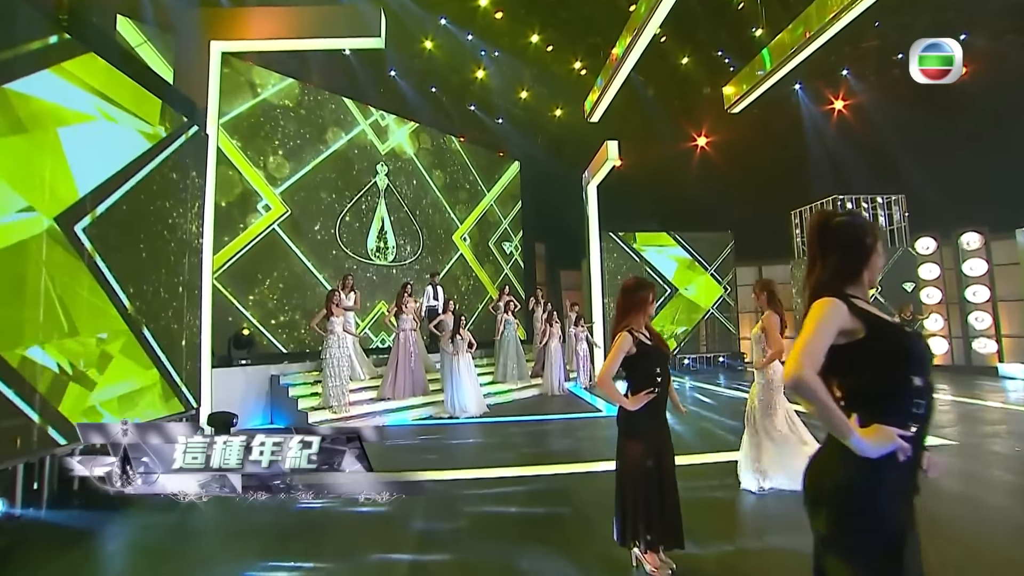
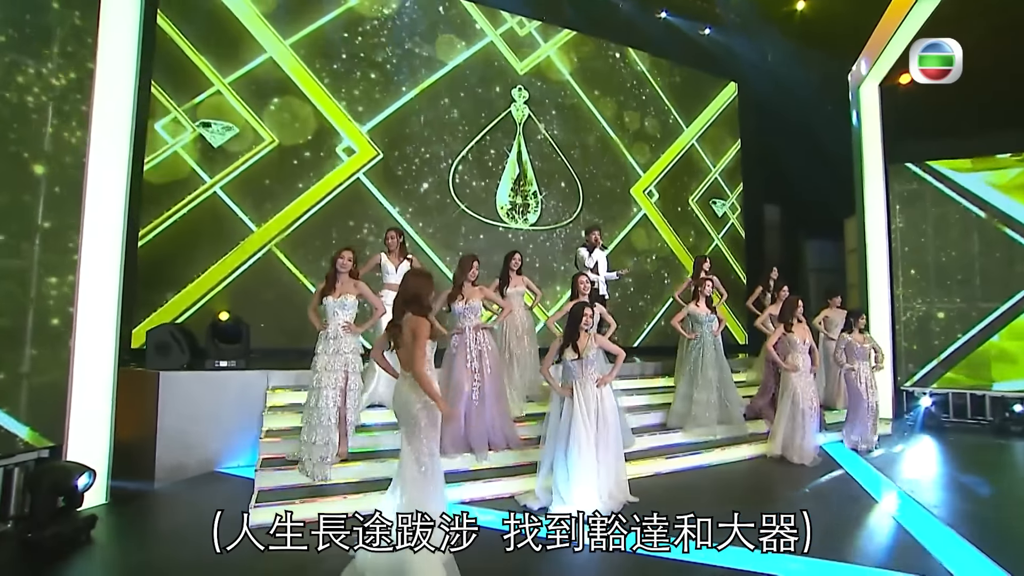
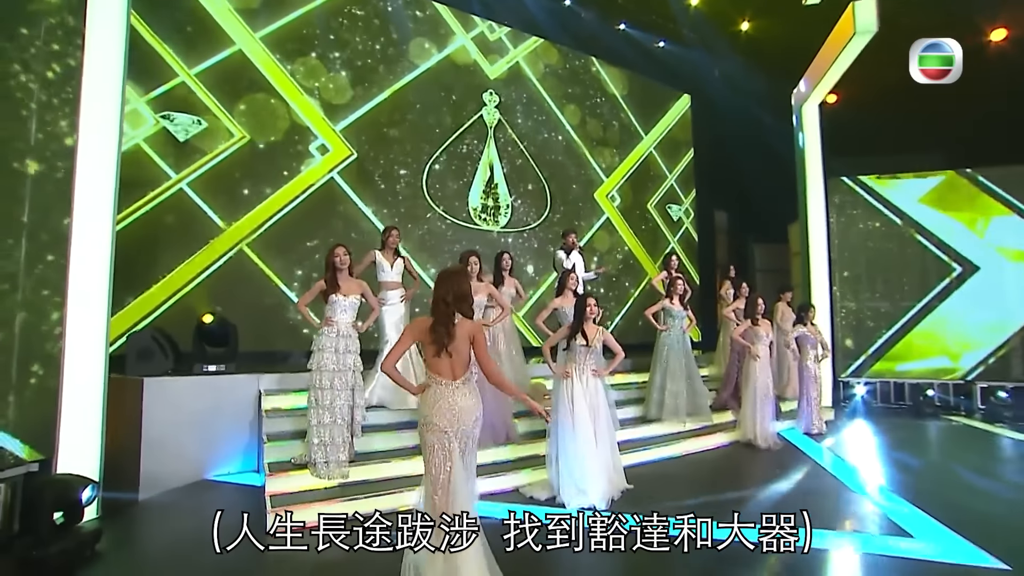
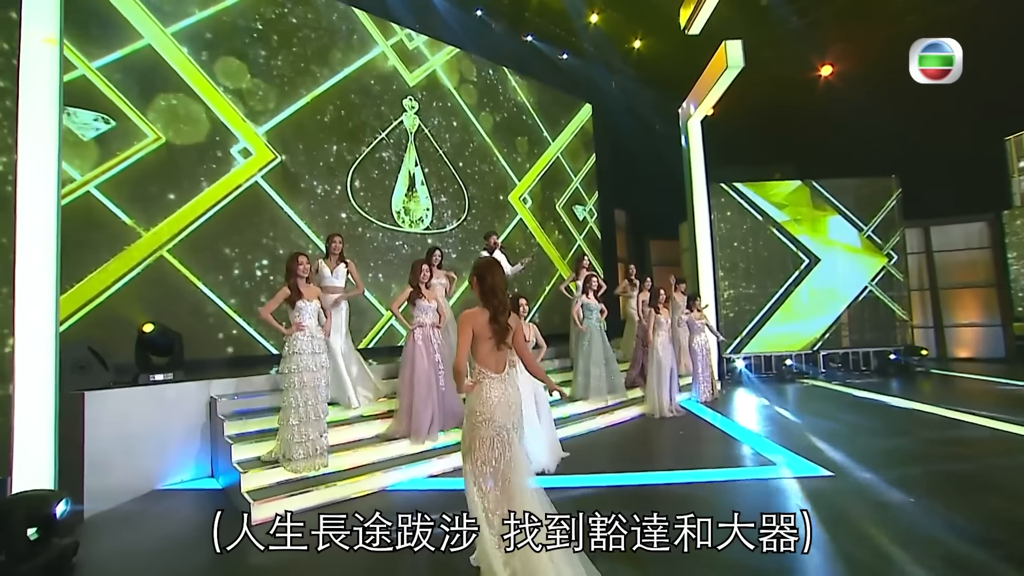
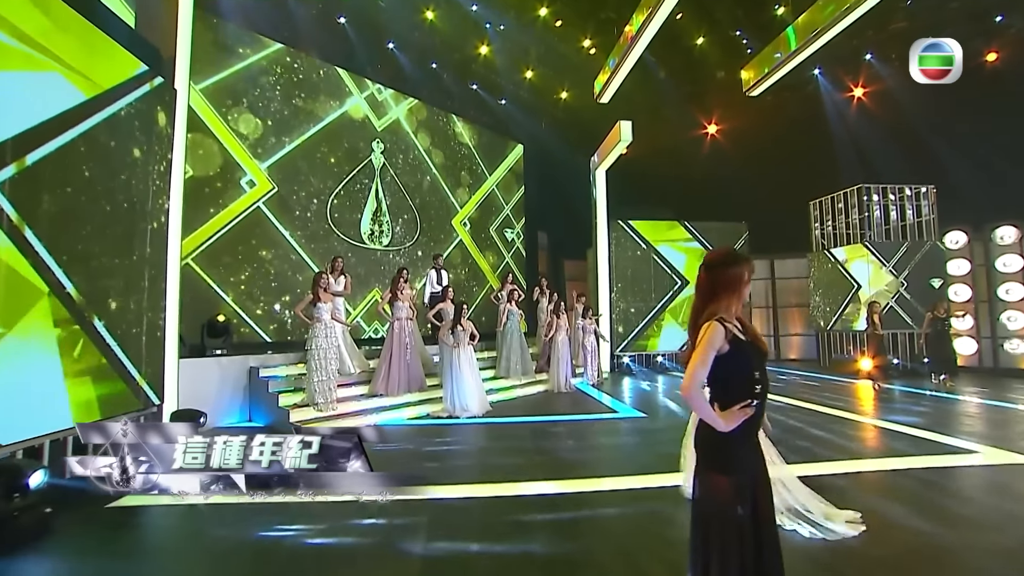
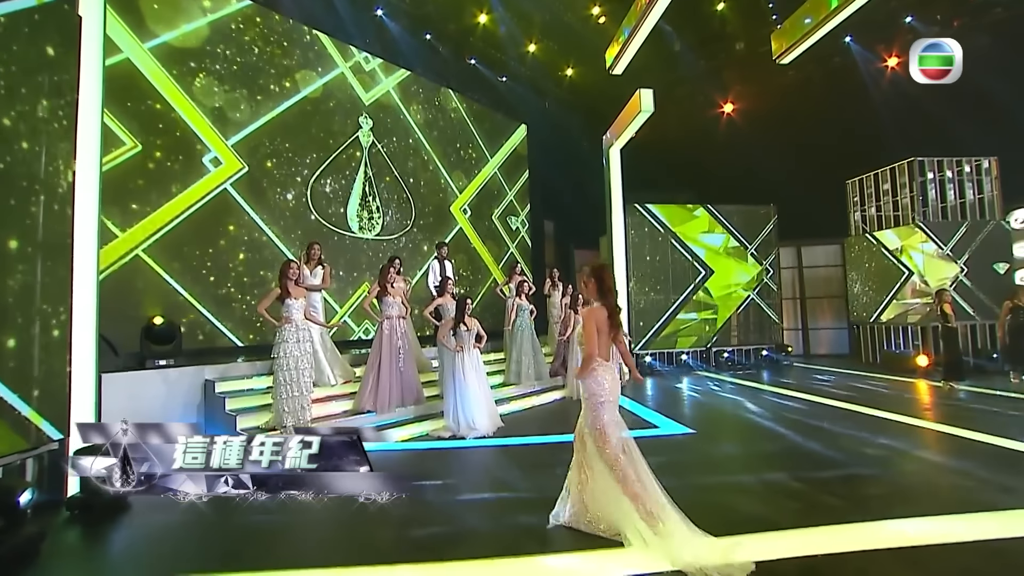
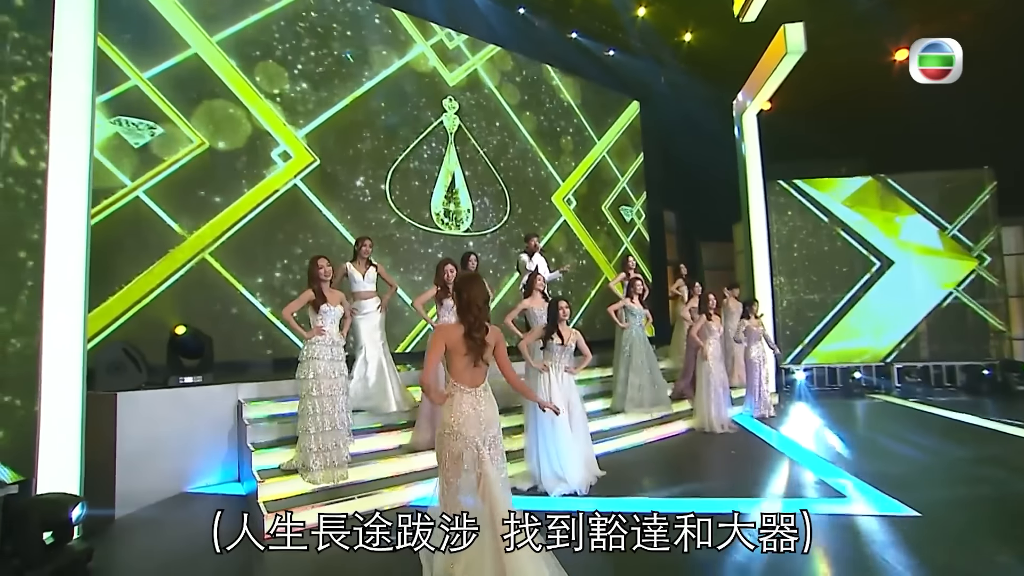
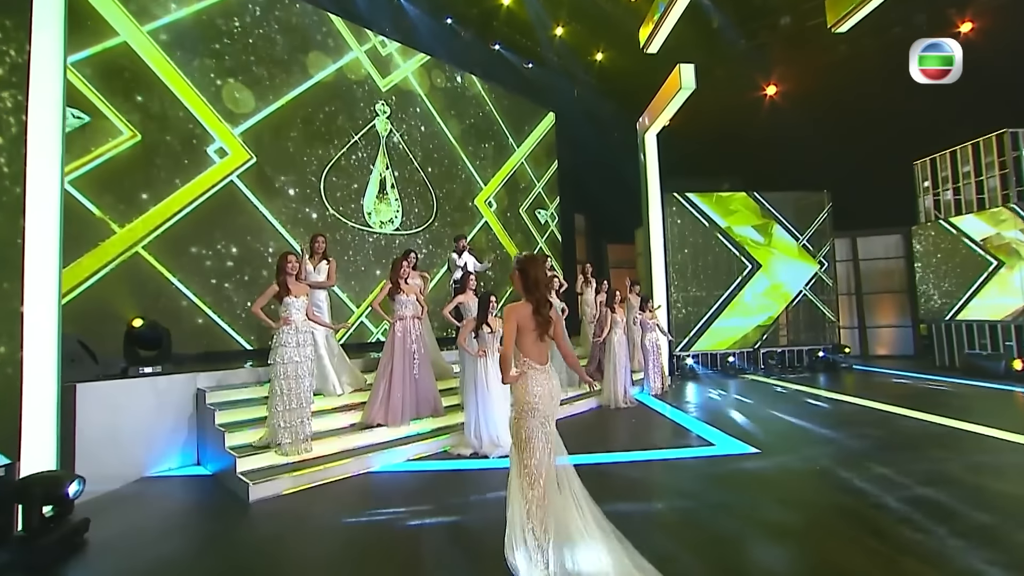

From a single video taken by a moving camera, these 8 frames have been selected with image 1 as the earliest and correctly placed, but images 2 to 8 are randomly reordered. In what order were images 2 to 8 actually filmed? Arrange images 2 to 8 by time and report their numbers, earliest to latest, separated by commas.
5, 6, 8, 4, 7, 3, 2
